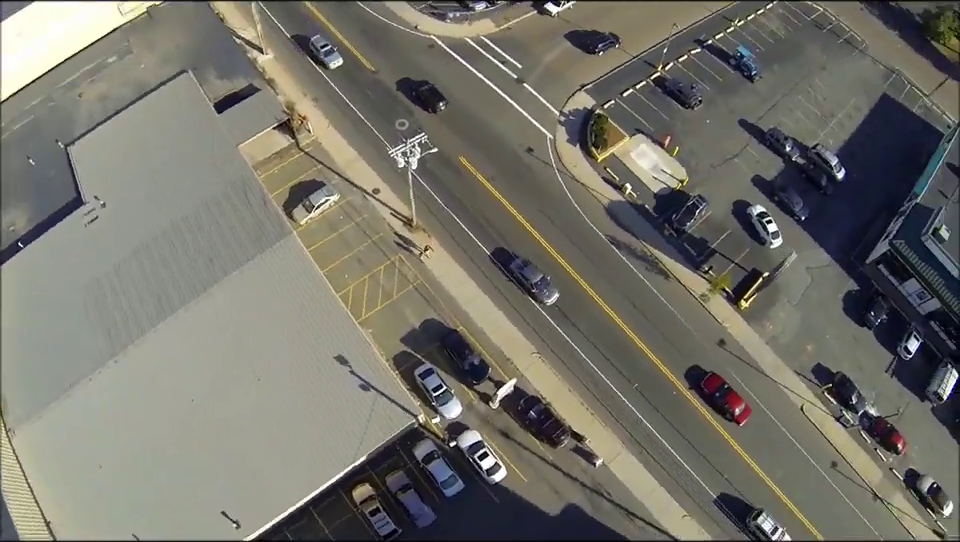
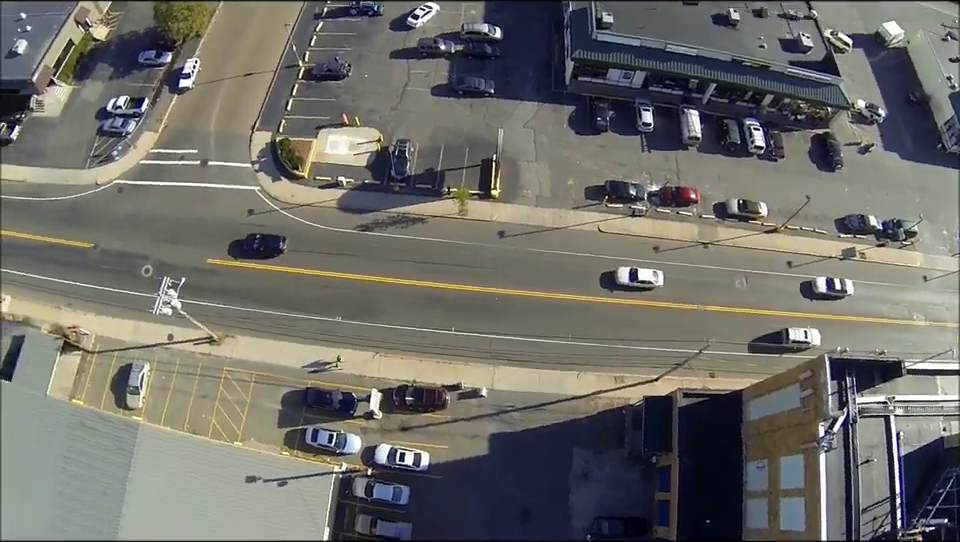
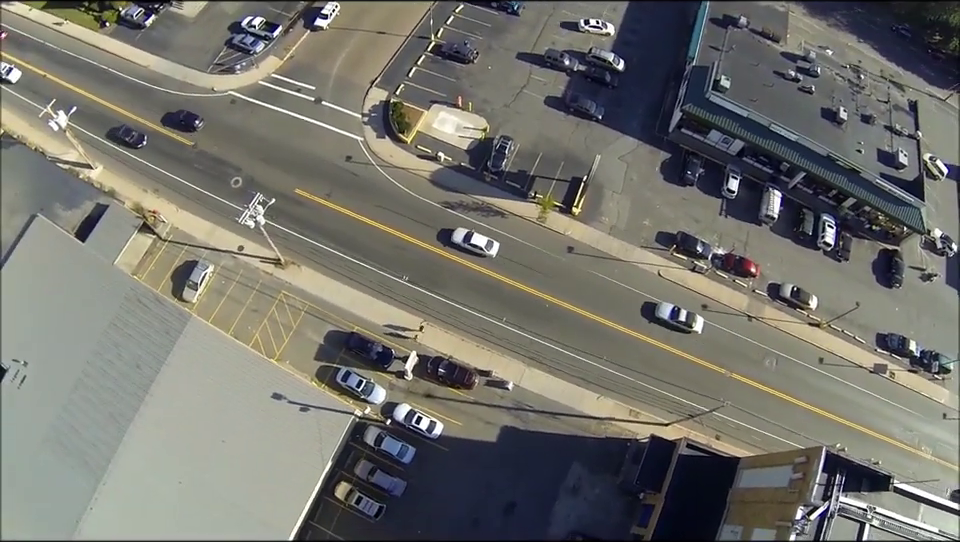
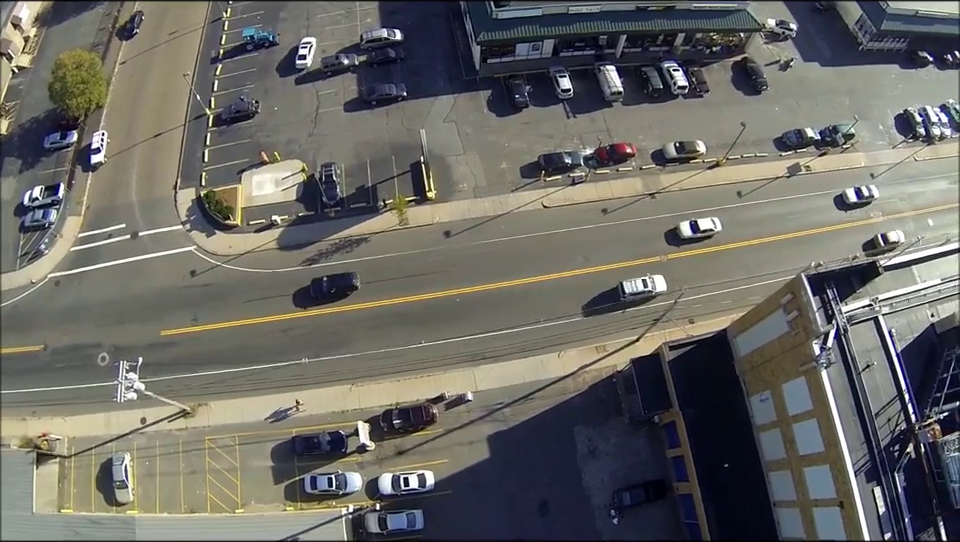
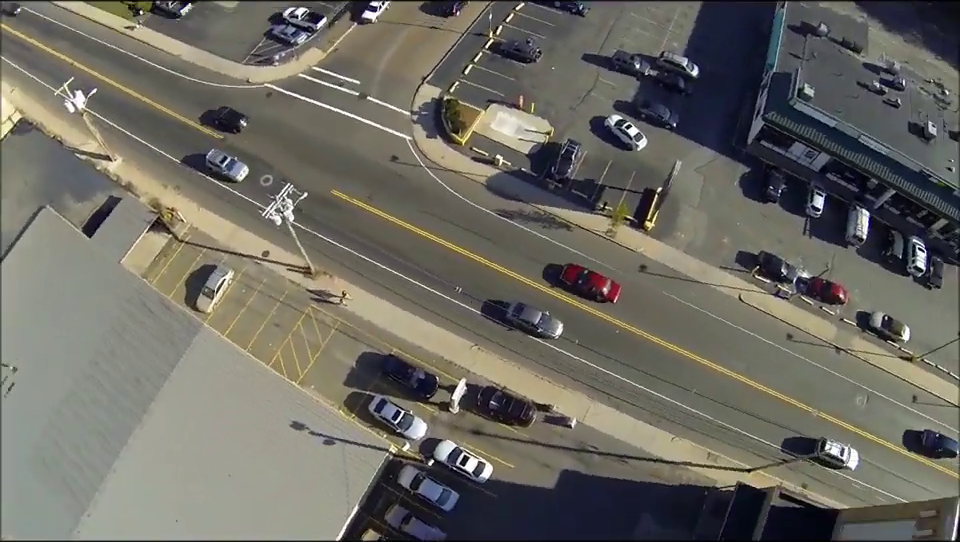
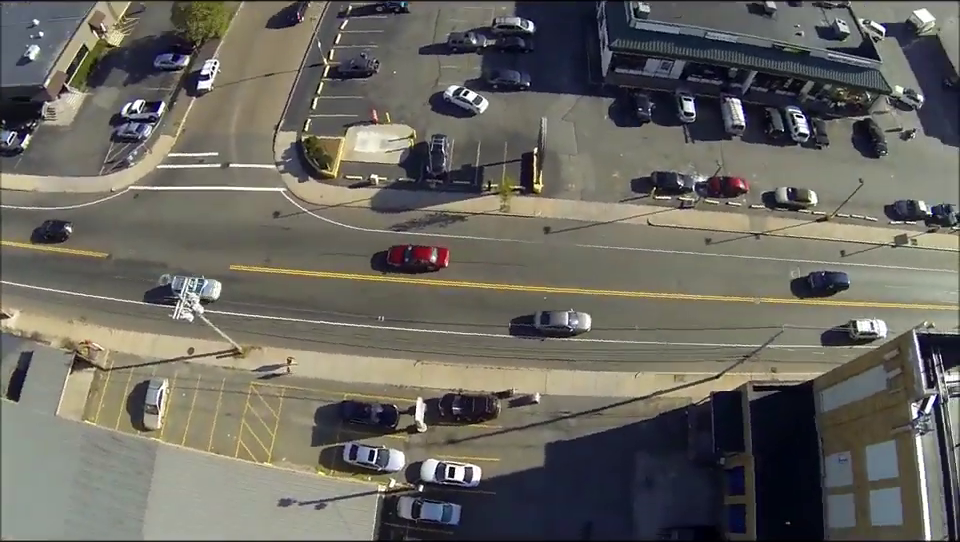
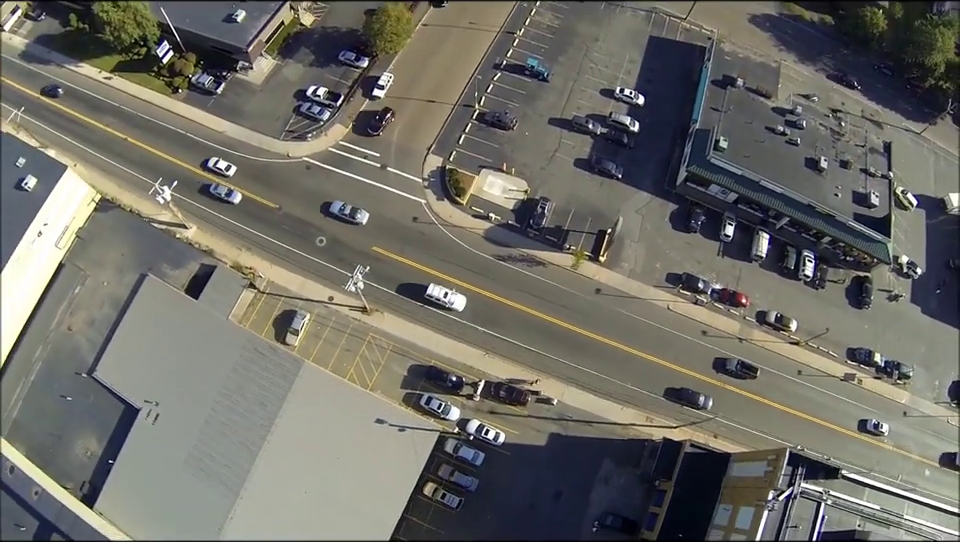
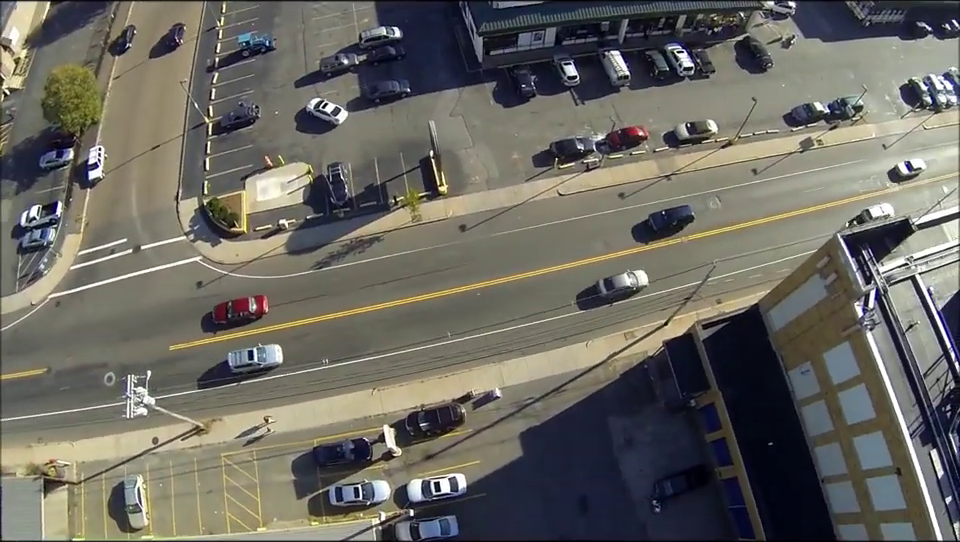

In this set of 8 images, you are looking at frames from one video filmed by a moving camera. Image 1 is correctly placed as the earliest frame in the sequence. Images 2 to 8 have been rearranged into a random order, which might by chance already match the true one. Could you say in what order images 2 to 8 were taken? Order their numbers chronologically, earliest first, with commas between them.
5, 6, 8, 4, 2, 3, 7
